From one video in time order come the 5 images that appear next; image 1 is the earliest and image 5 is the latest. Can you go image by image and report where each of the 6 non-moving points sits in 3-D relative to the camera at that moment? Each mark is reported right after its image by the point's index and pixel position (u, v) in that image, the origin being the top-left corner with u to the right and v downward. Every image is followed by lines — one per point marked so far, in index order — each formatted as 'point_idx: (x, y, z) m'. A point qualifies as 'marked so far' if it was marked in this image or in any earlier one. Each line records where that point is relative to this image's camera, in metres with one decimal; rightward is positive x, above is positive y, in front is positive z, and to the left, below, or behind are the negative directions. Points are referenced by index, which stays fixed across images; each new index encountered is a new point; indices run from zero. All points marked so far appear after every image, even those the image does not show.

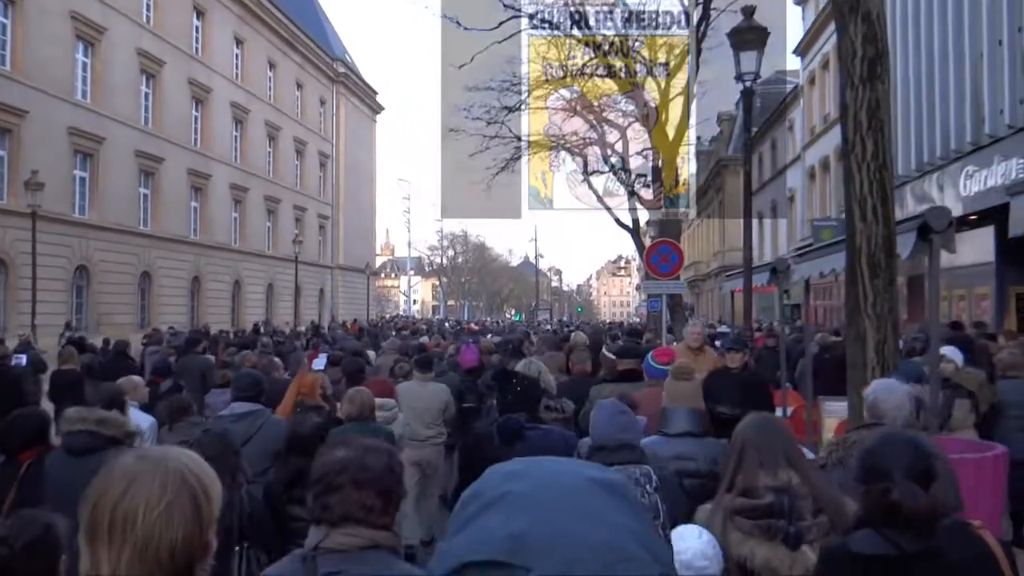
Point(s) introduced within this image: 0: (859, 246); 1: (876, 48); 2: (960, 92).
0: (+2.2, +0.3, +6.2) m
1: (+2.3, +1.5, +6.2) m
2: (+9.1, +4.0, +19.9) m
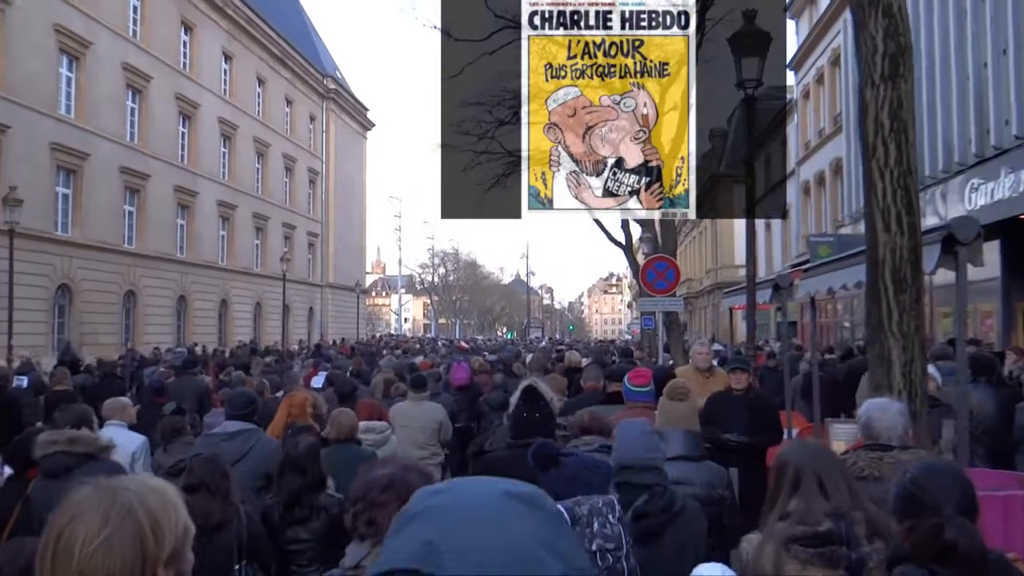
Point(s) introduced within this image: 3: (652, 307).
0: (+2.1, +0.2, +5.7) m
1: (+2.3, +1.4, +5.7) m
2: (+8.9, +3.6, +19.6) m
3: (+2.2, -0.3, +15.5) m
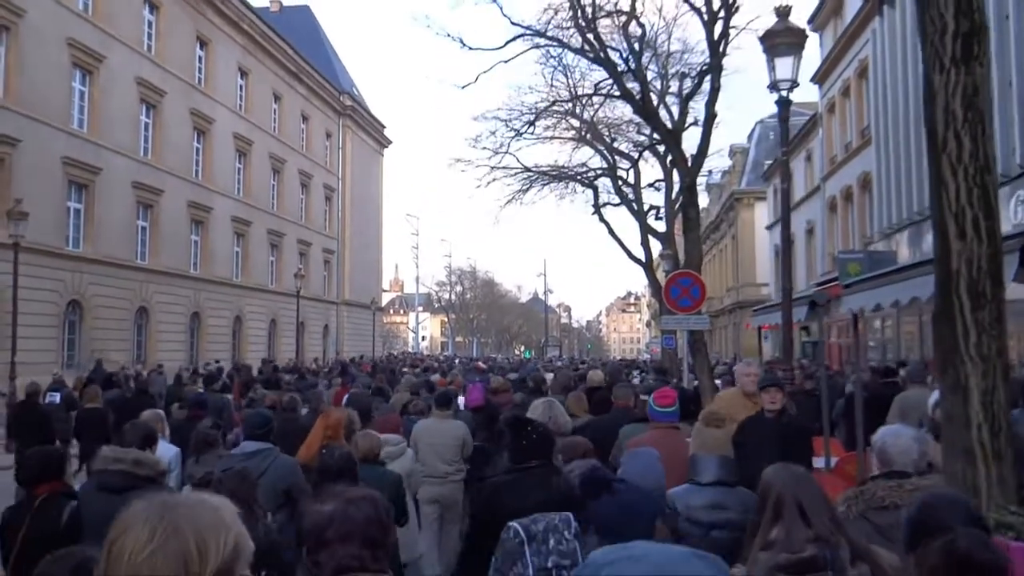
0: (+2.2, +0.1, +5.0) m
1: (+2.3, +1.3, +5.0) m
2: (+9.2, +3.3, +18.8) m
3: (+2.4, -0.6, +14.7) m
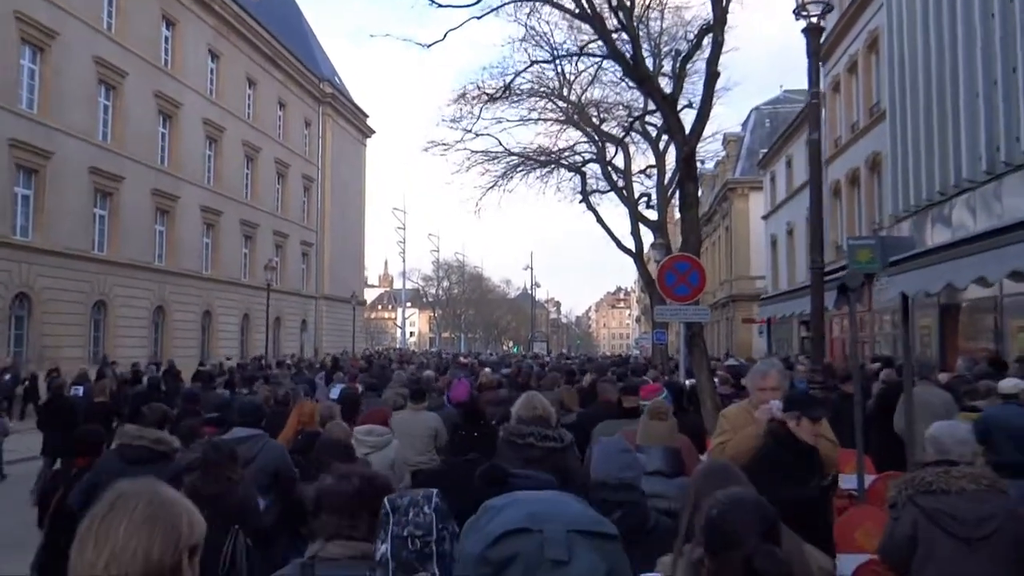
0: (+2.0, +0.2, +3.0) m
1: (+2.1, +1.5, +3.1) m
2: (+8.8, +3.5, +16.9) m
3: (+2.1, -0.4, +12.8) m
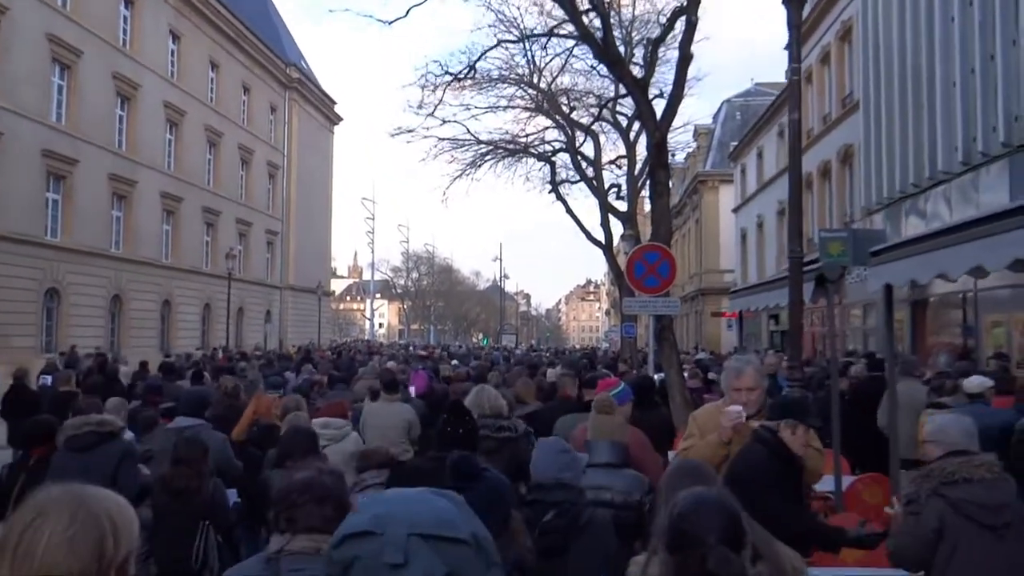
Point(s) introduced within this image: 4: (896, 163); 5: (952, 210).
0: (+1.8, +0.3, +2.5) m
1: (+1.9, +1.5, +2.5) m
2: (+8.2, +3.6, +16.5) m
3: (+1.6, -0.3, +12.2) m
4: (+7.7, +2.5, +19.7) m
5: (+7.5, +1.3, +16.7) m
